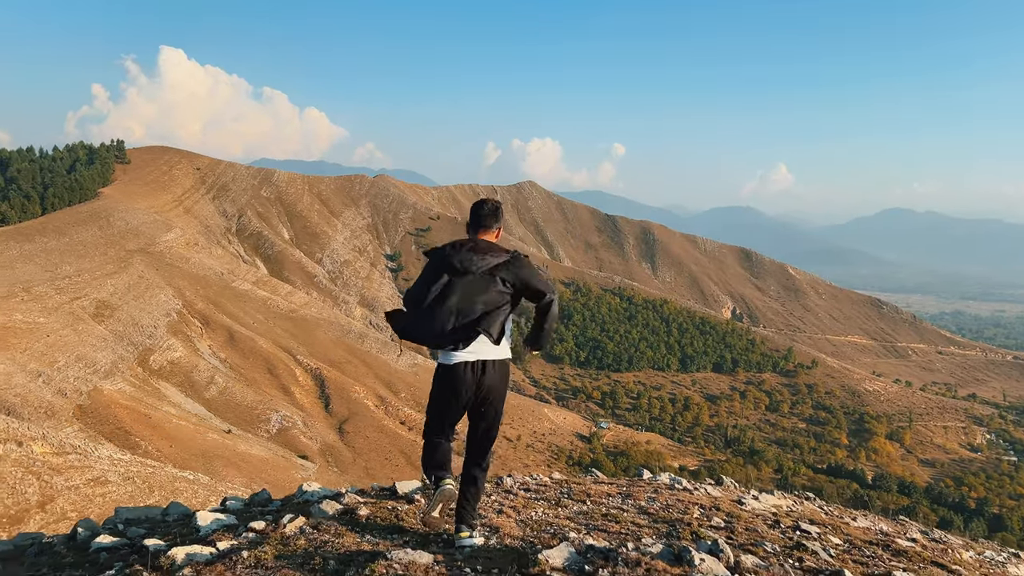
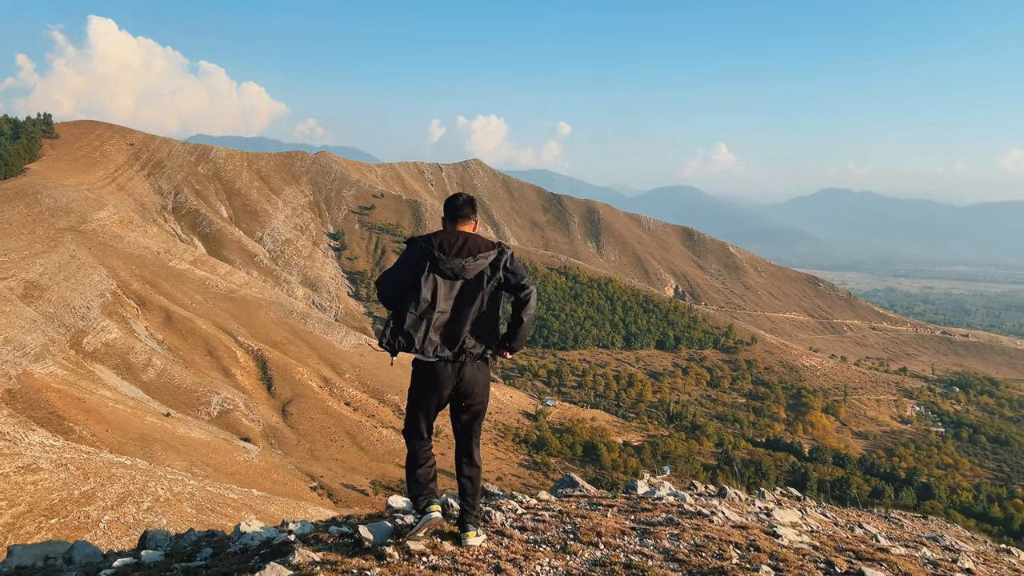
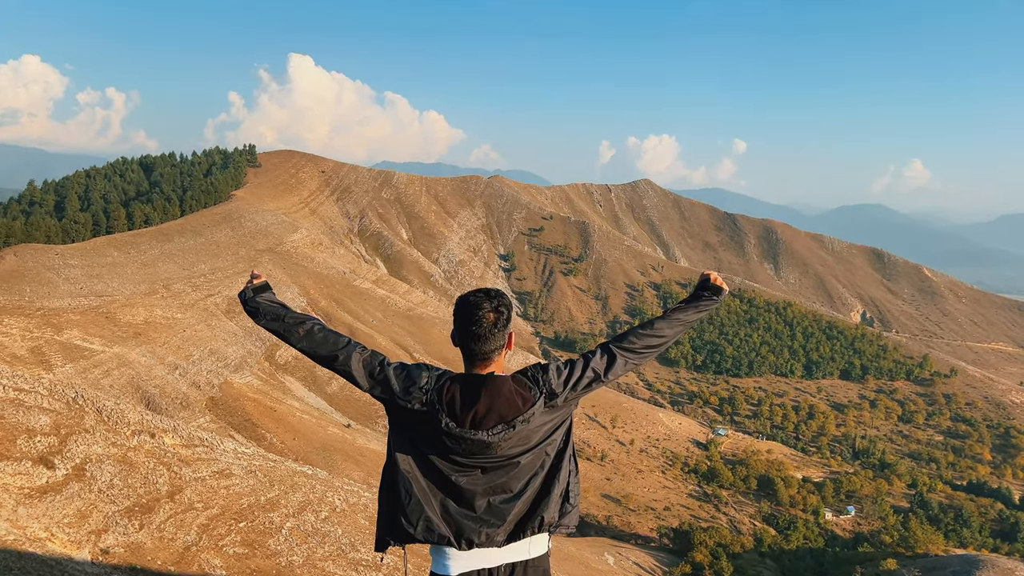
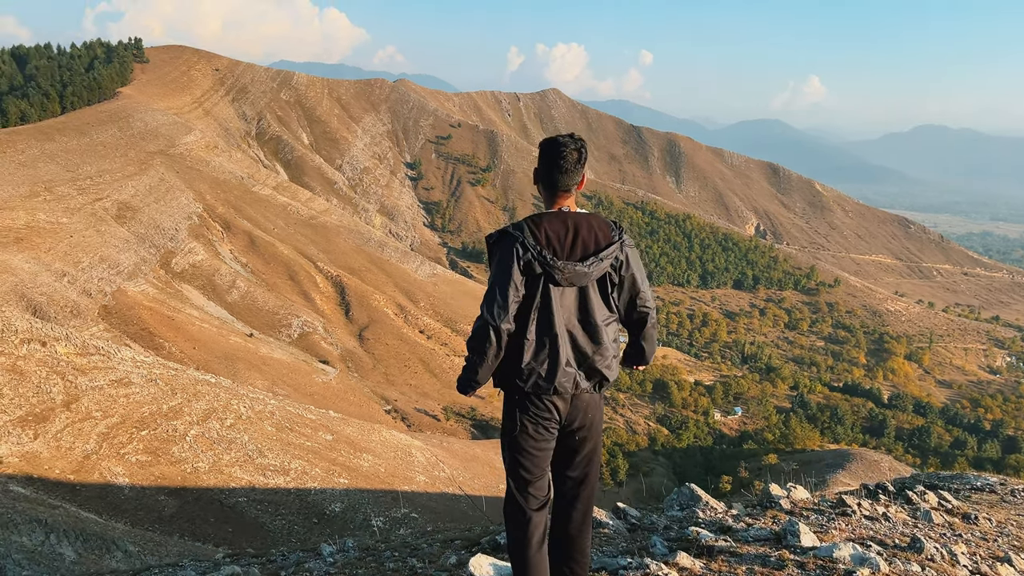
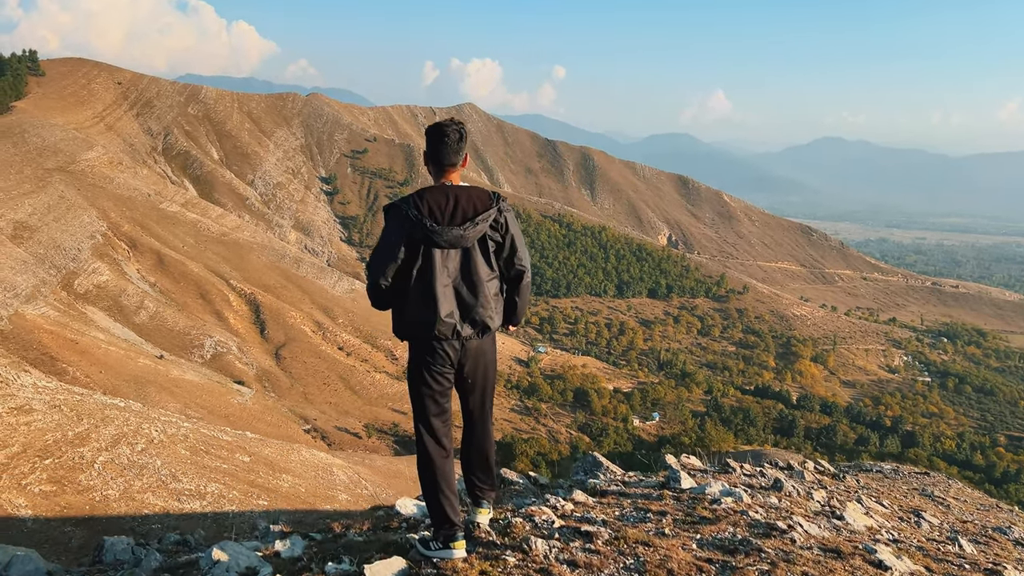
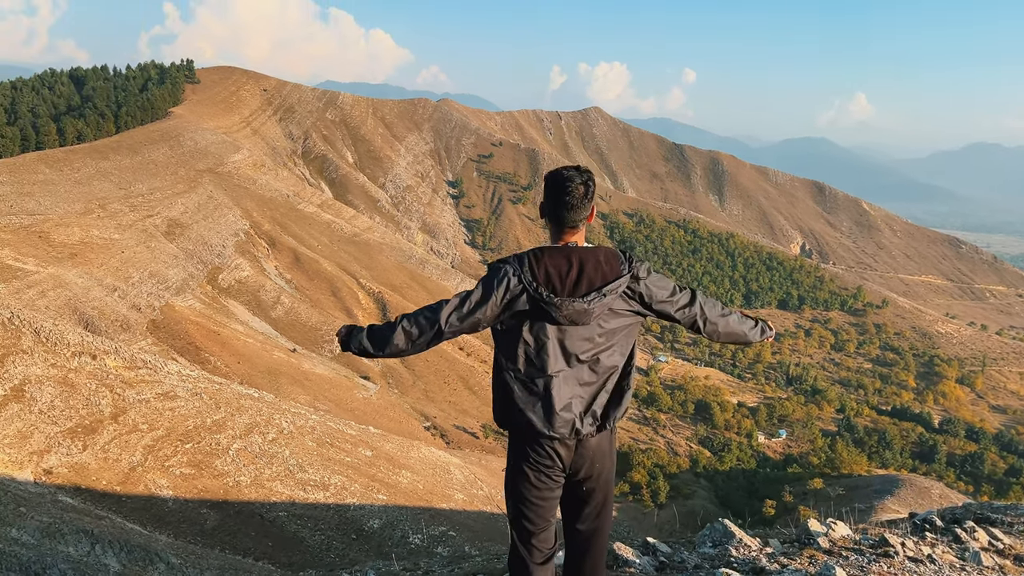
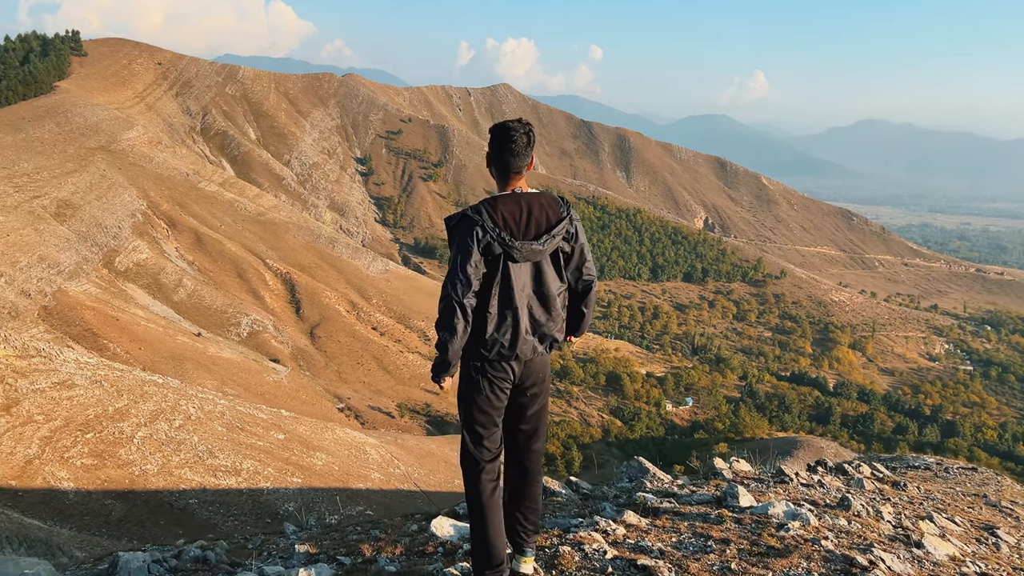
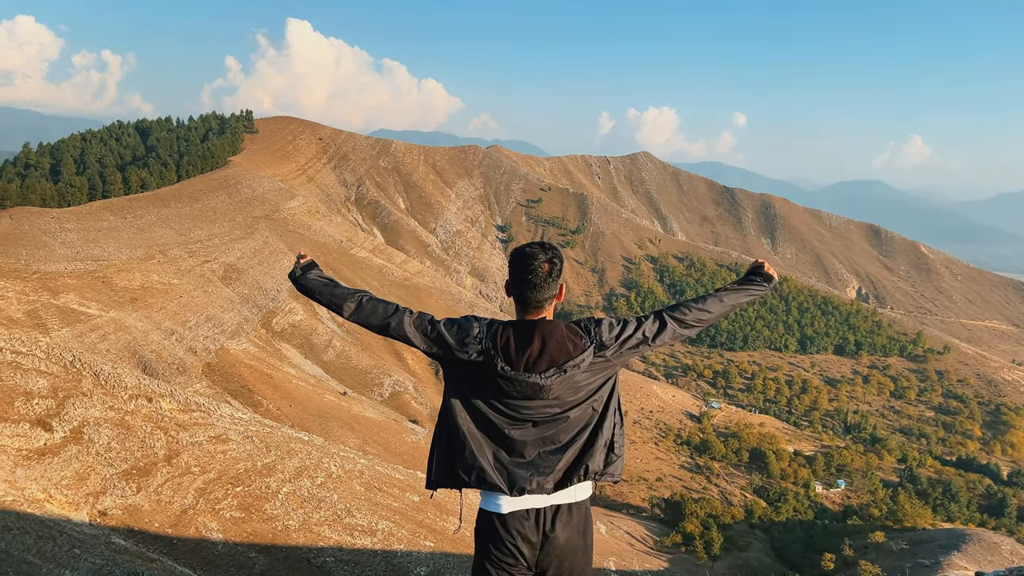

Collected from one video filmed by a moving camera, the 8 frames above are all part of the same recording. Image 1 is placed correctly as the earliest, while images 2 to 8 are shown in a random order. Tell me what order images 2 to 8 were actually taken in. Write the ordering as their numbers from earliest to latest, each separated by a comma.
2, 5, 7, 4, 6, 8, 3
